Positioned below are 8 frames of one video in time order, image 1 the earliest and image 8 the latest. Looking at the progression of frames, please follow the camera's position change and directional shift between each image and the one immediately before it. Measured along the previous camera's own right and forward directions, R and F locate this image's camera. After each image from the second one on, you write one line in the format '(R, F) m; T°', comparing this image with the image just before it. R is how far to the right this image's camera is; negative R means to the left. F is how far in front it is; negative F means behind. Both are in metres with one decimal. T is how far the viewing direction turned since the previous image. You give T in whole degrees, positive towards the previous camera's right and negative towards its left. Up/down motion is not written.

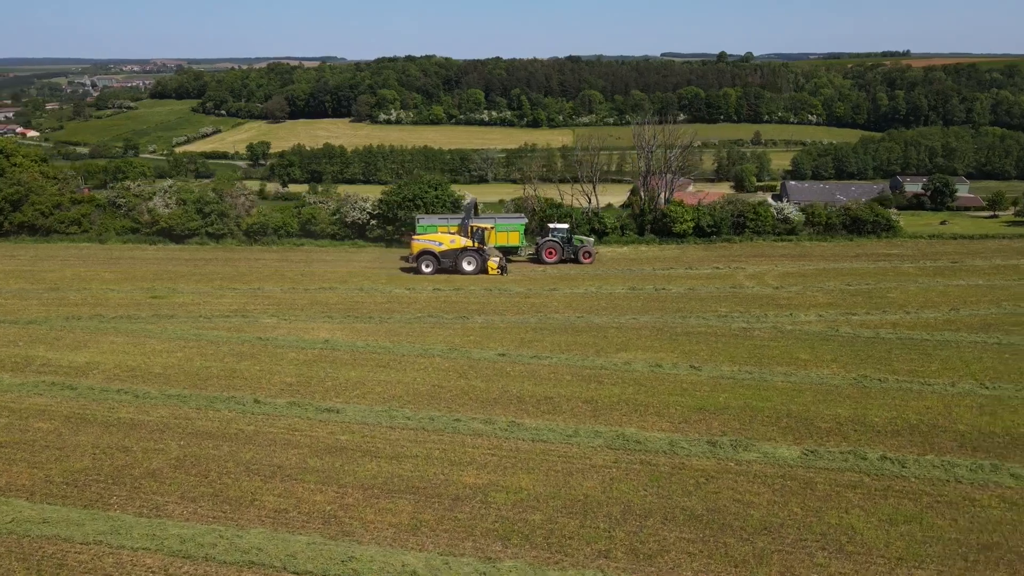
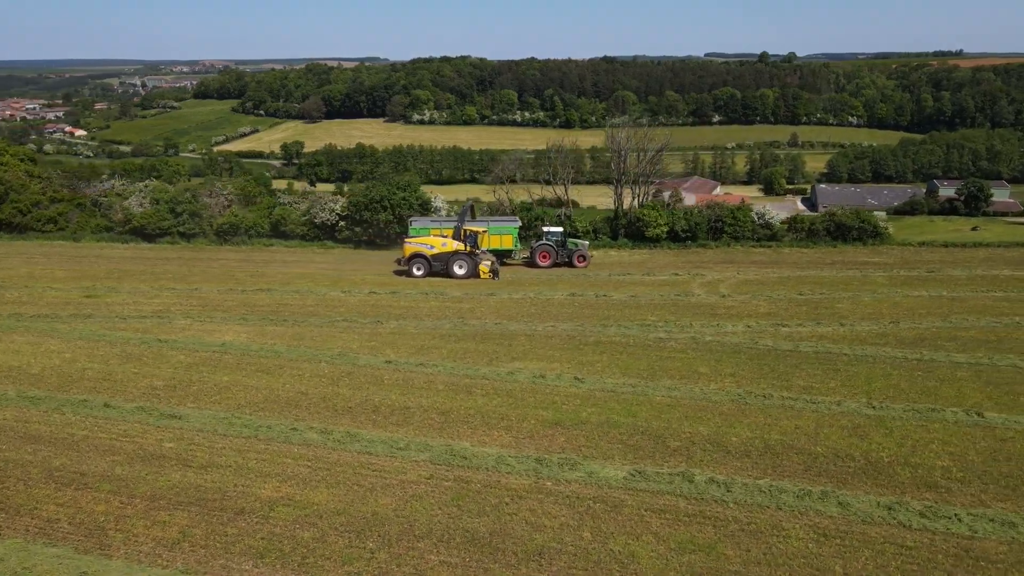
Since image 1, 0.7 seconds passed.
(+2.7, +0.3) m; -3°
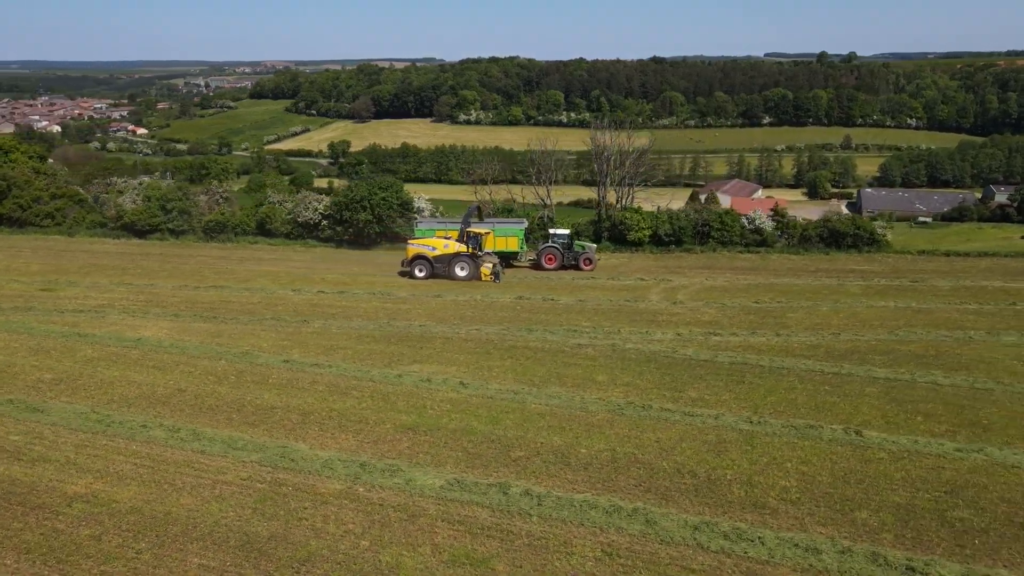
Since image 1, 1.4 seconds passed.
(+2.7, +0.2) m; -4°
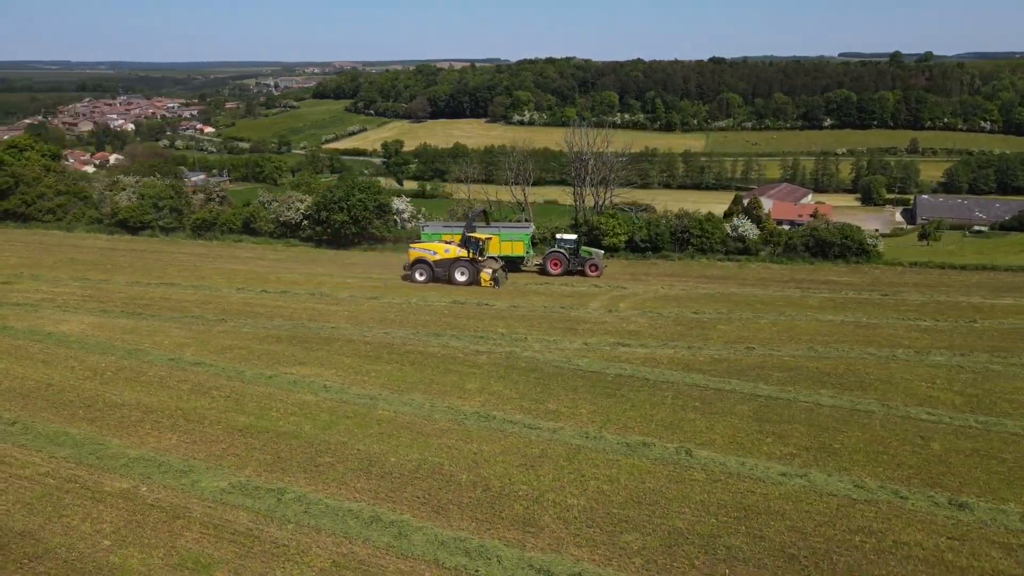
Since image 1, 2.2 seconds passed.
(+3.3, +0.2) m; -4°
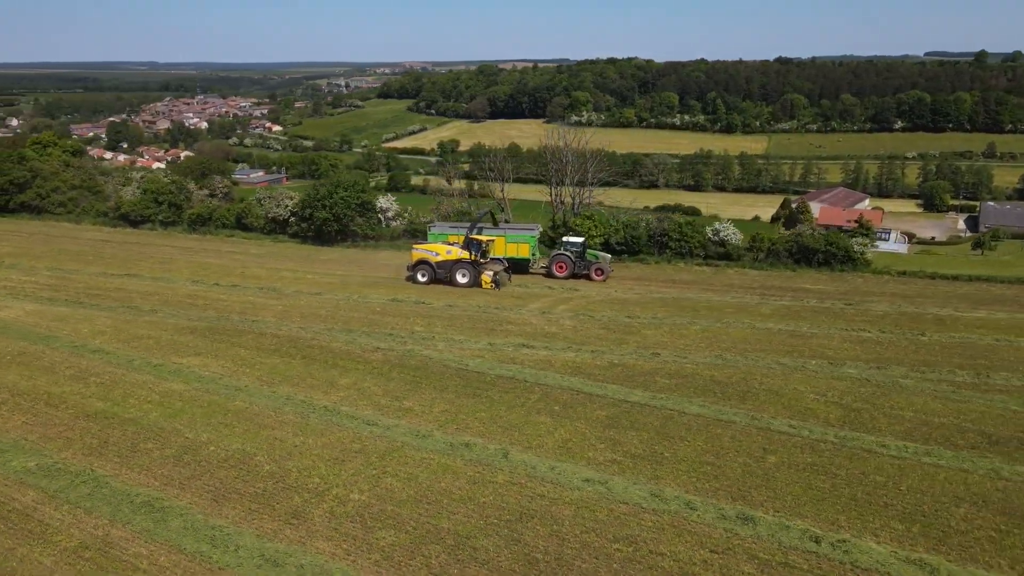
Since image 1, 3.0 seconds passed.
(+3.4, 0.0) m; -5°
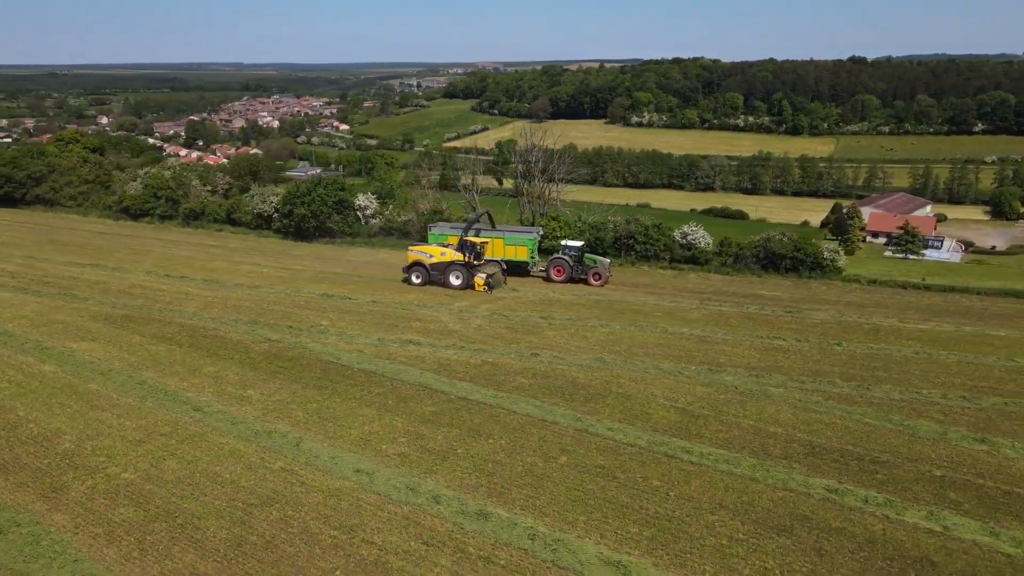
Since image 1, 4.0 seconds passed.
(+3.9, -0.1) m; -5°
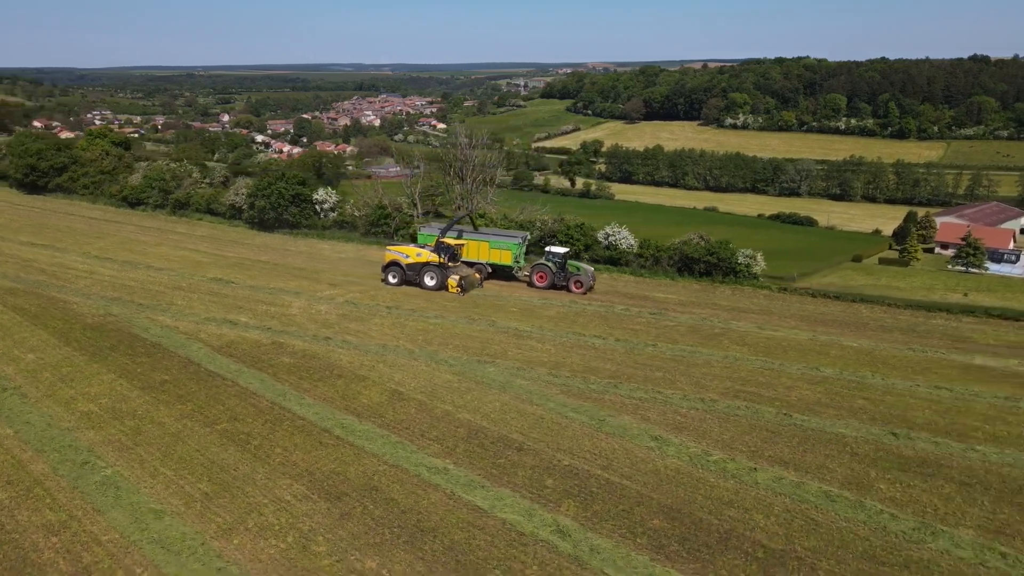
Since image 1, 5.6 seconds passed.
(+6.8, -0.4) m; -7°
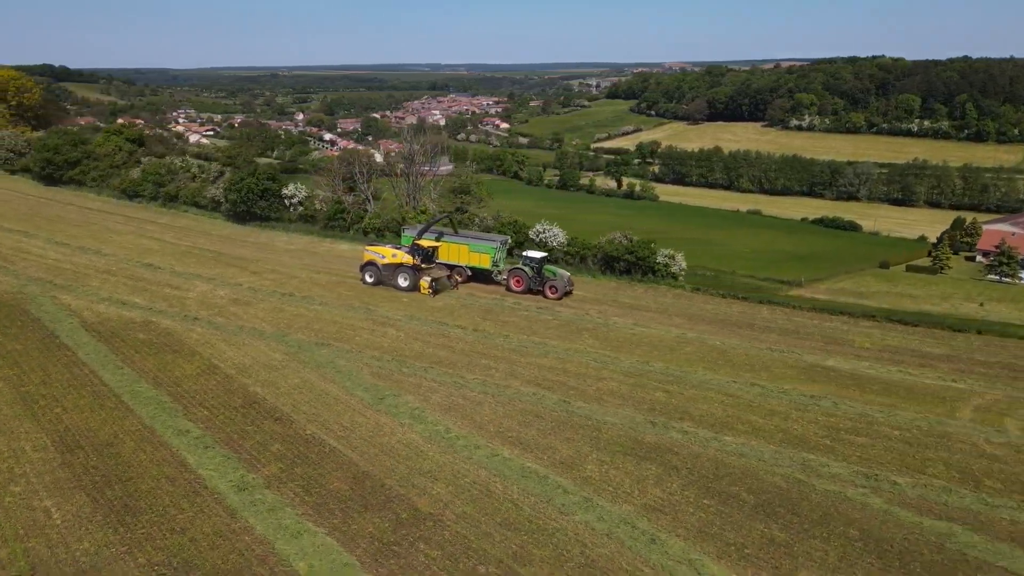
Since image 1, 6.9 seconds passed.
(+5.2, -0.7) m; -5°
